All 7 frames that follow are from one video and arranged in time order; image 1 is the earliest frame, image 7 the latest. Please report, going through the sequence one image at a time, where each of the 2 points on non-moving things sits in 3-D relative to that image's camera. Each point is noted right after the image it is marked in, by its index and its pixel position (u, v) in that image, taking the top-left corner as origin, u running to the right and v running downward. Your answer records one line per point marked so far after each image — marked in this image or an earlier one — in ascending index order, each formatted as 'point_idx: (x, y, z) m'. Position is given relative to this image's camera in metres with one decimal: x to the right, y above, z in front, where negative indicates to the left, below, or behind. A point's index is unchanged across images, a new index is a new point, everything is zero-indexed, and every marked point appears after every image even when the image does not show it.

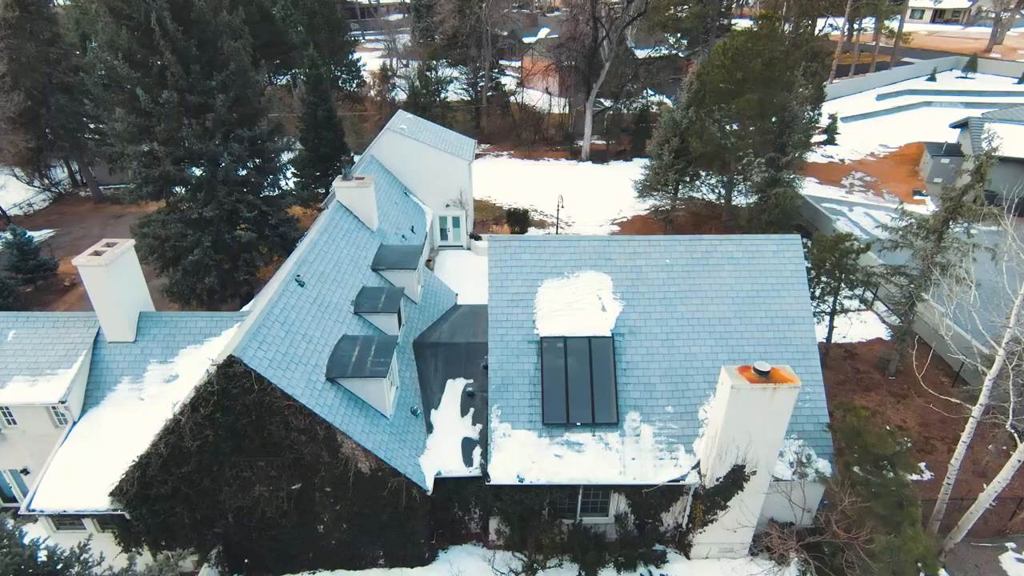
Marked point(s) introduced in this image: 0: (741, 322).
0: (+6.3, -1.0, +15.8) m
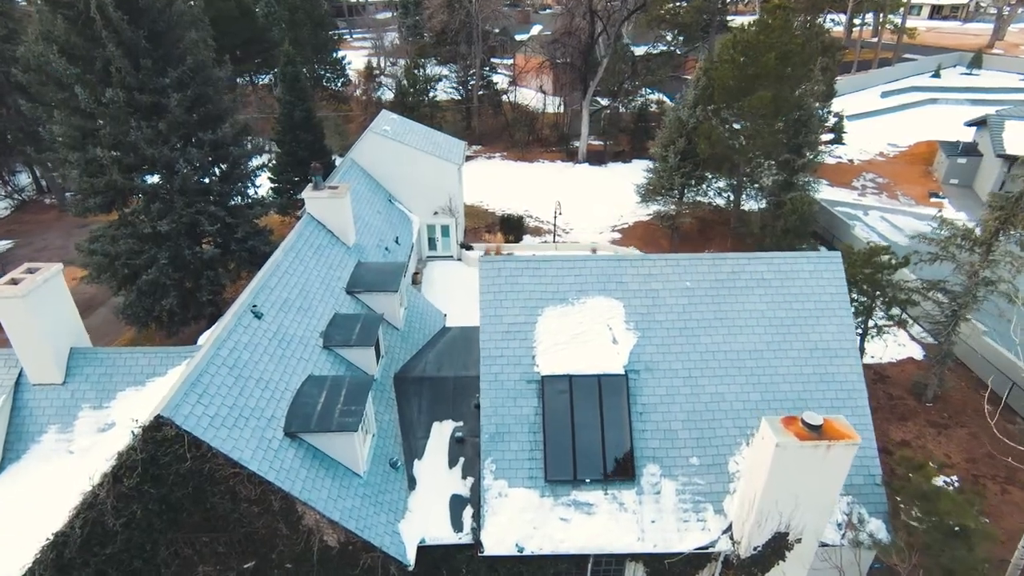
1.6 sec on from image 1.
0: (+6.2, -1.6, +13.5) m
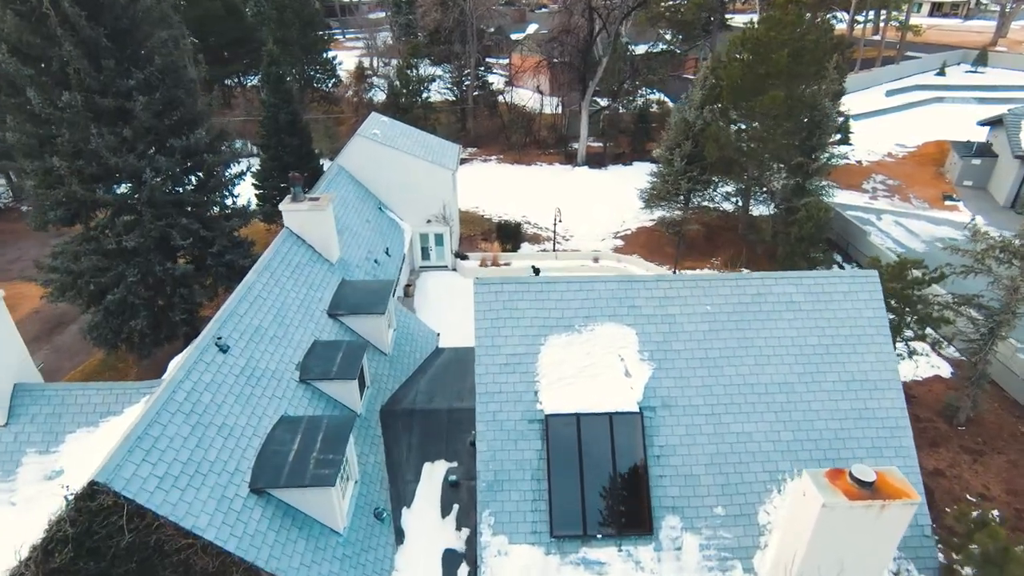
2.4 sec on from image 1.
0: (+6.2, -2.1, +12.0) m
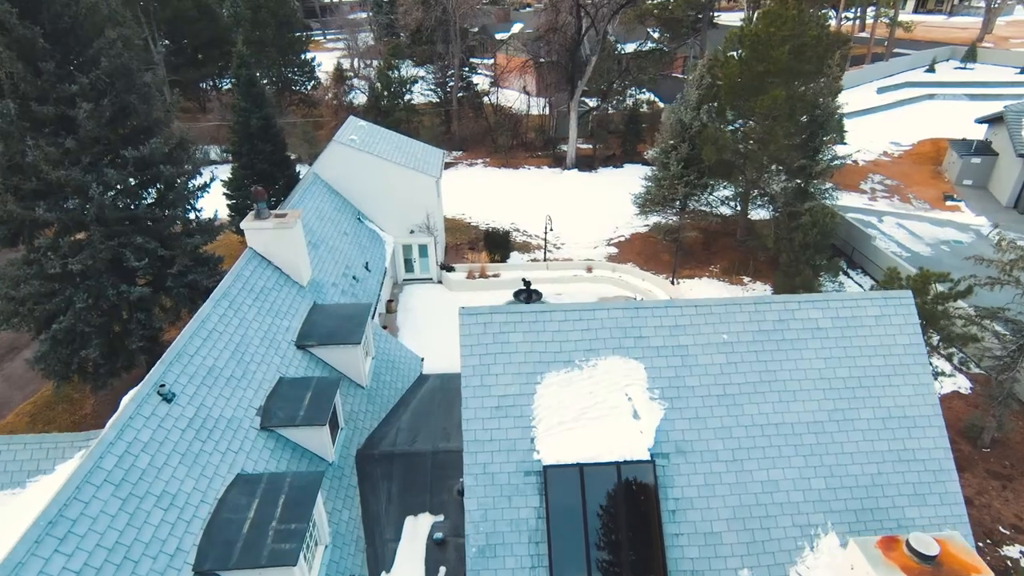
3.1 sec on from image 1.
0: (+6.1, -2.6, +10.6) m
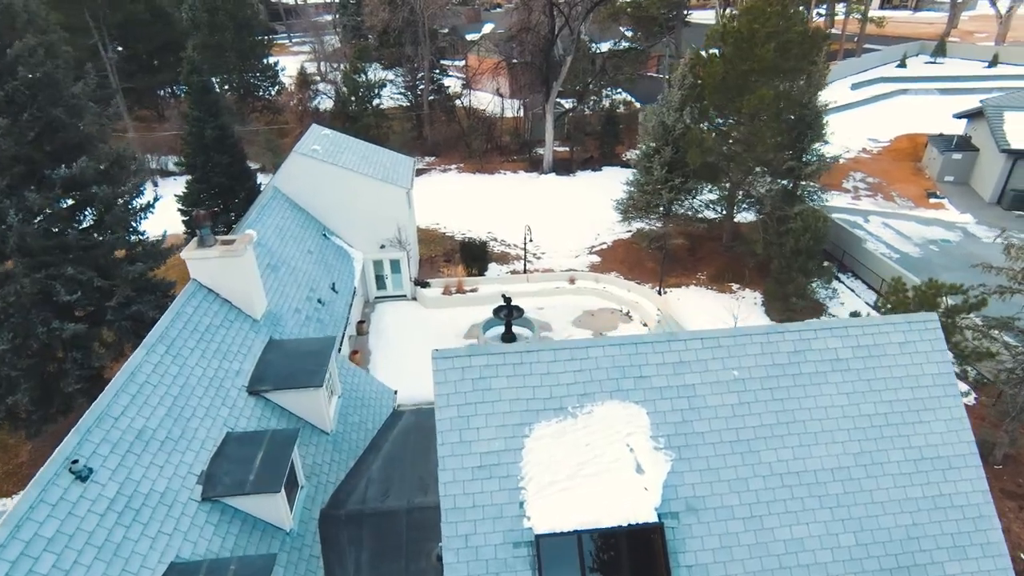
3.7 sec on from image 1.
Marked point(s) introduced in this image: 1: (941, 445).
0: (+5.8, -3.1, +9.4) m
1: (+7.2, -2.6, +9.6) m
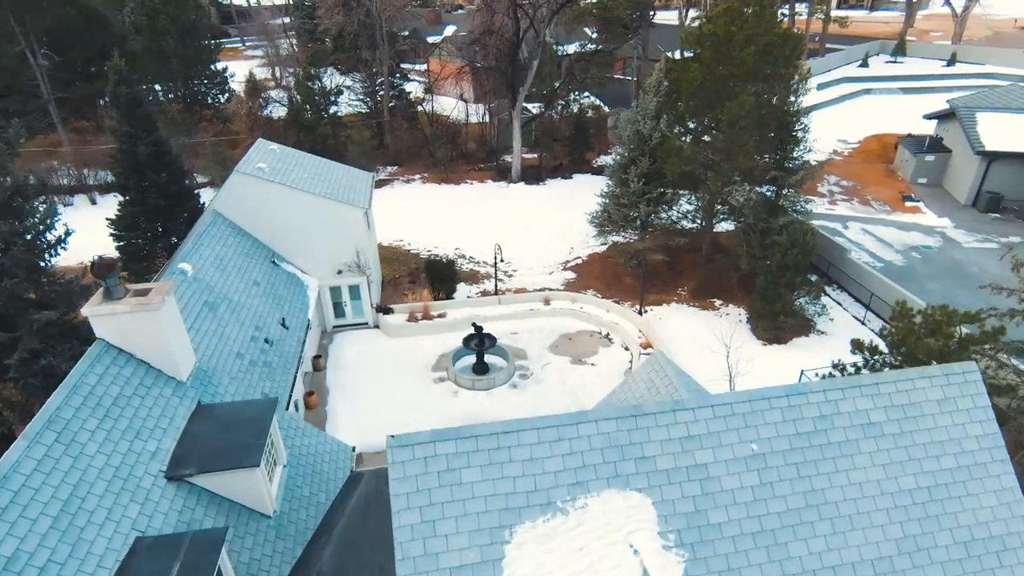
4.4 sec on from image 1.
0: (+5.5, -3.8, +7.9) m
1: (+6.9, -3.3, +8.2) m
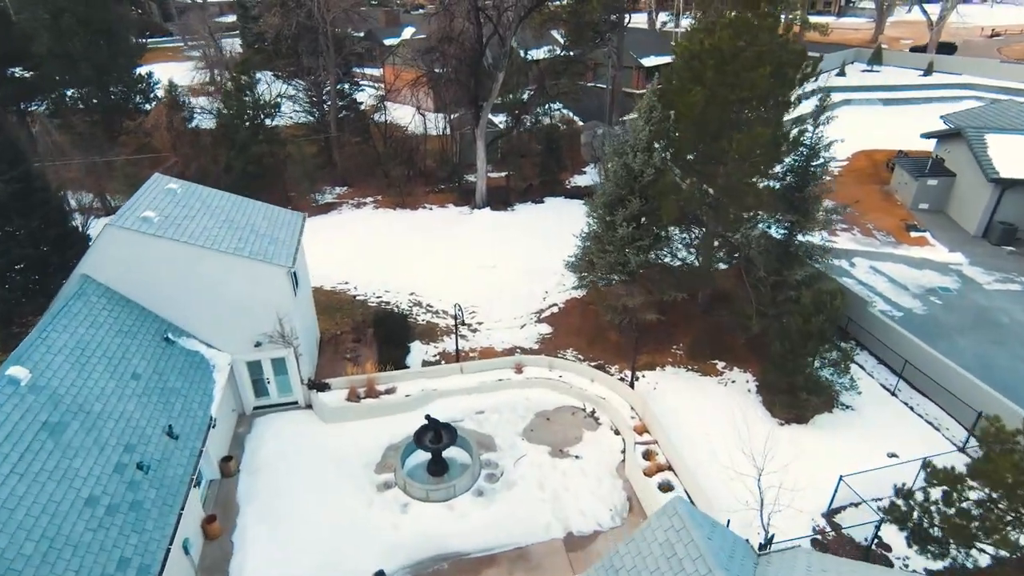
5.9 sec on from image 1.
0: (+5.2, -6.0, +4.0) m
1: (+6.6, -5.5, +4.4) m
